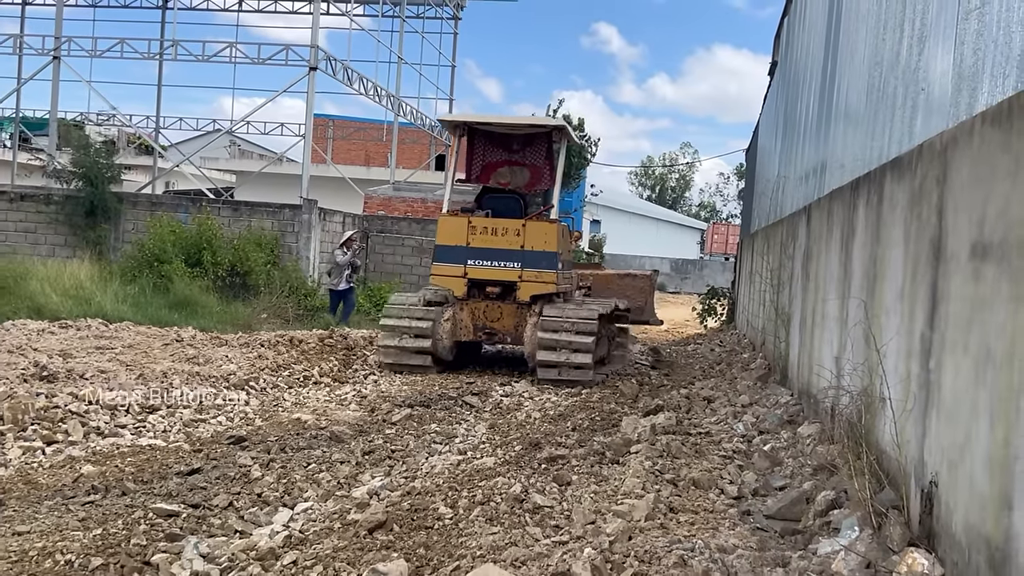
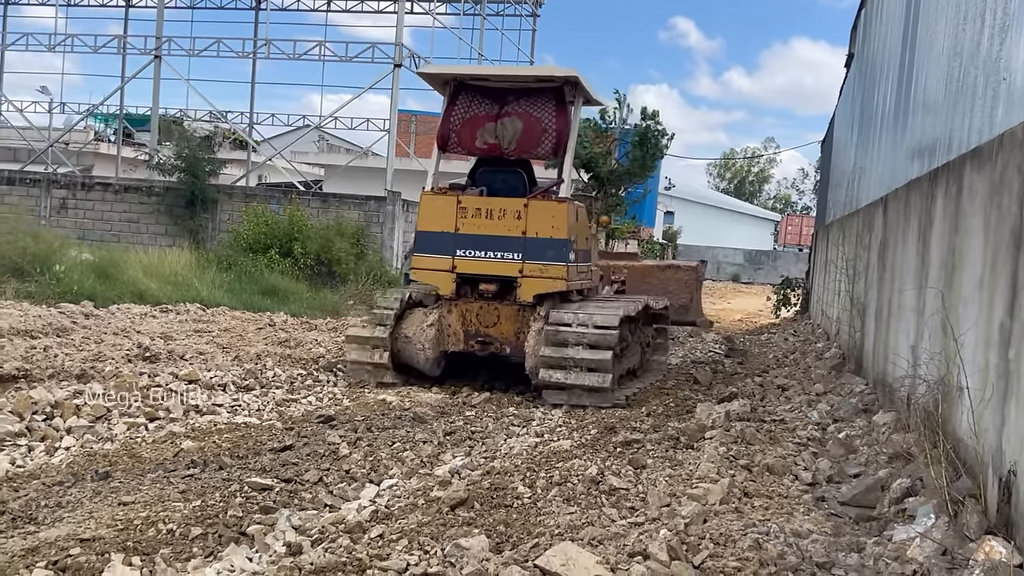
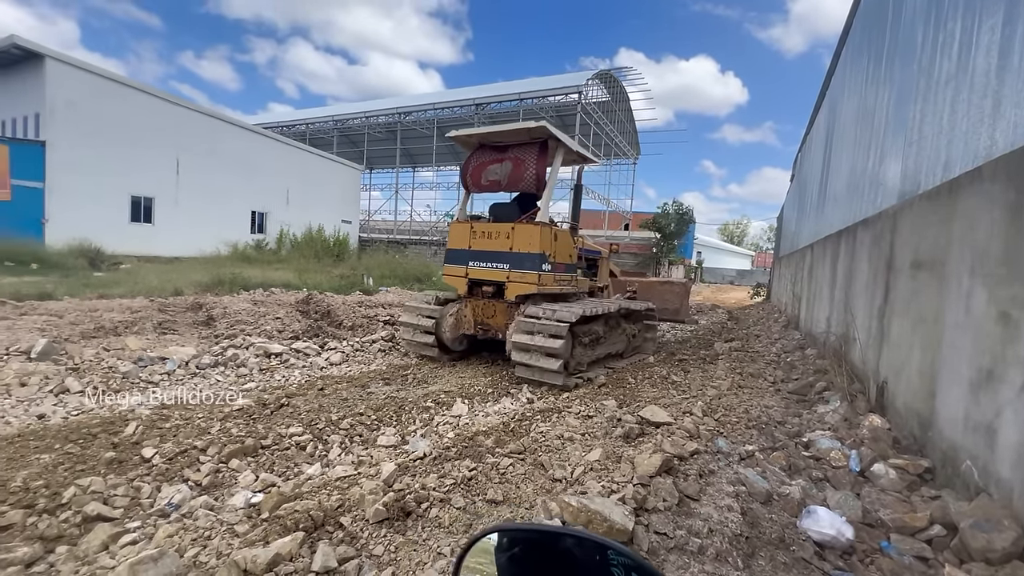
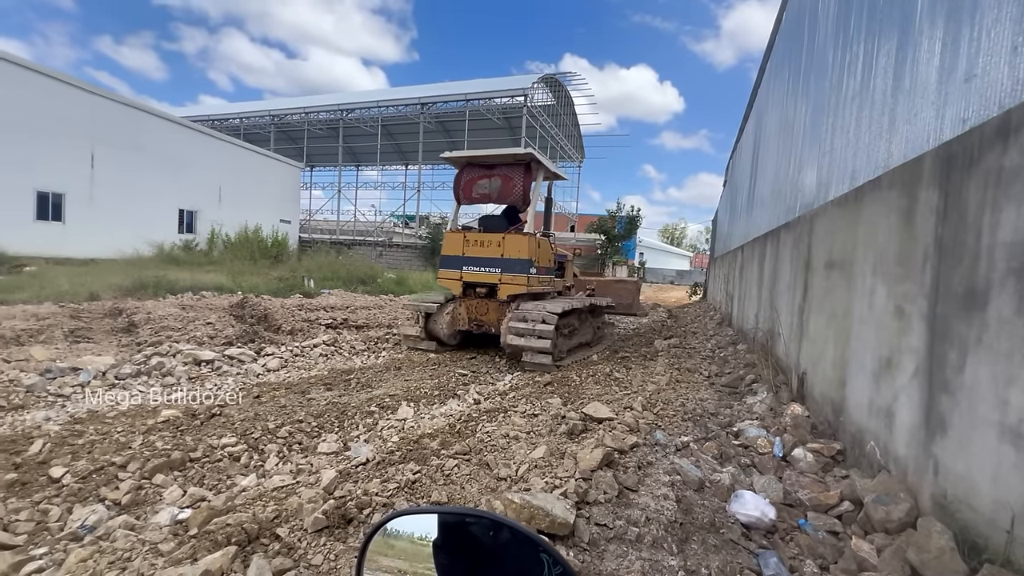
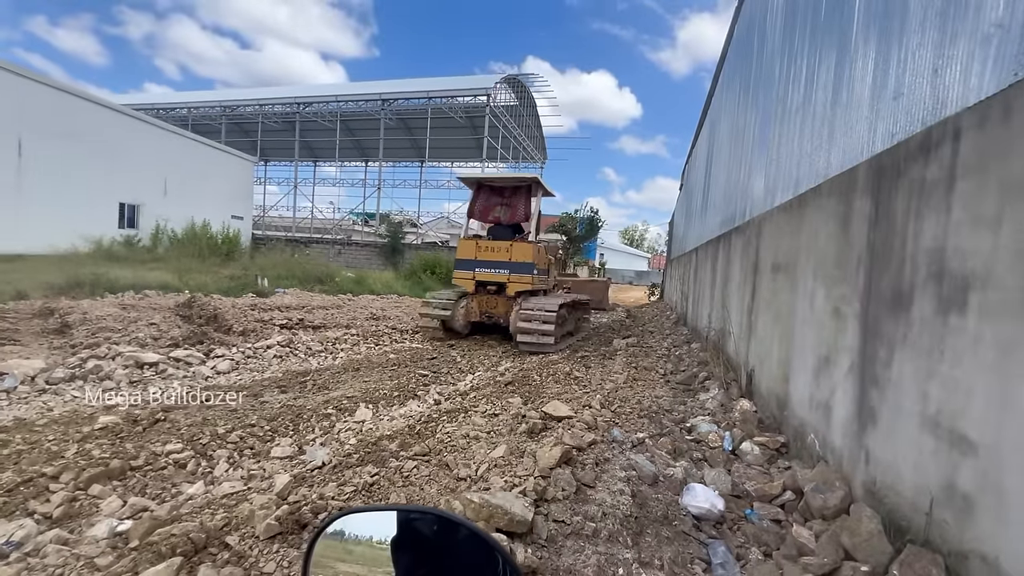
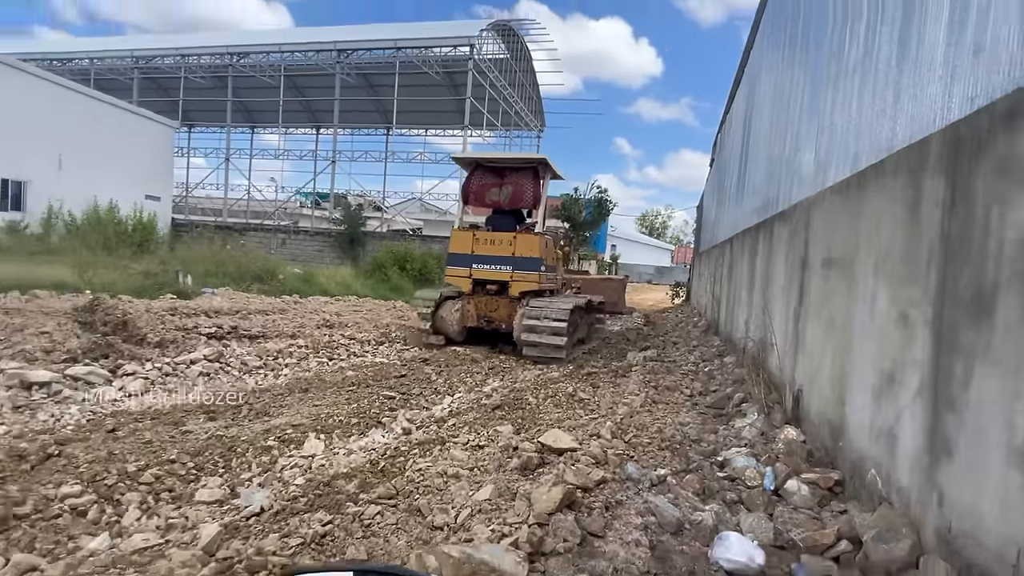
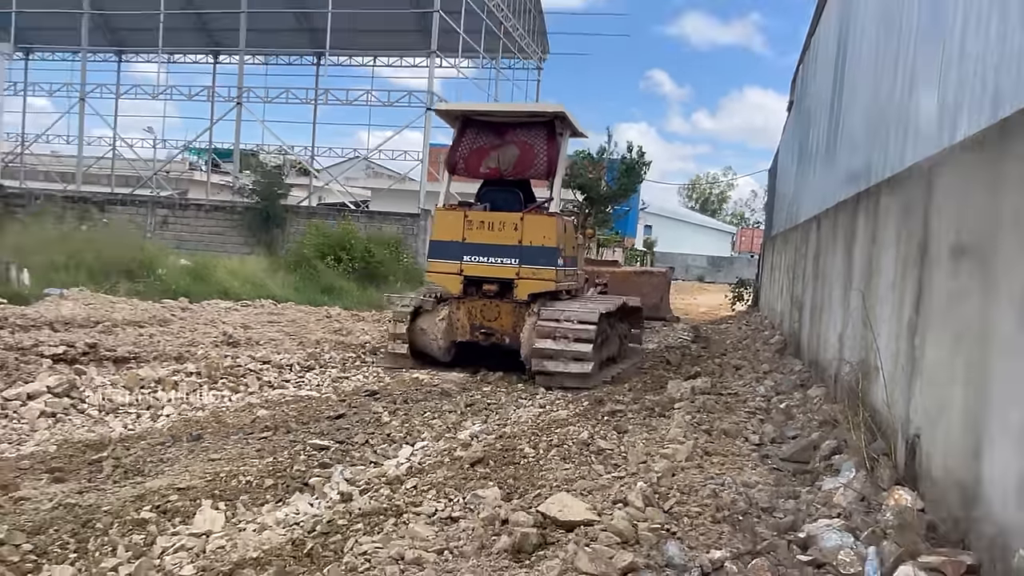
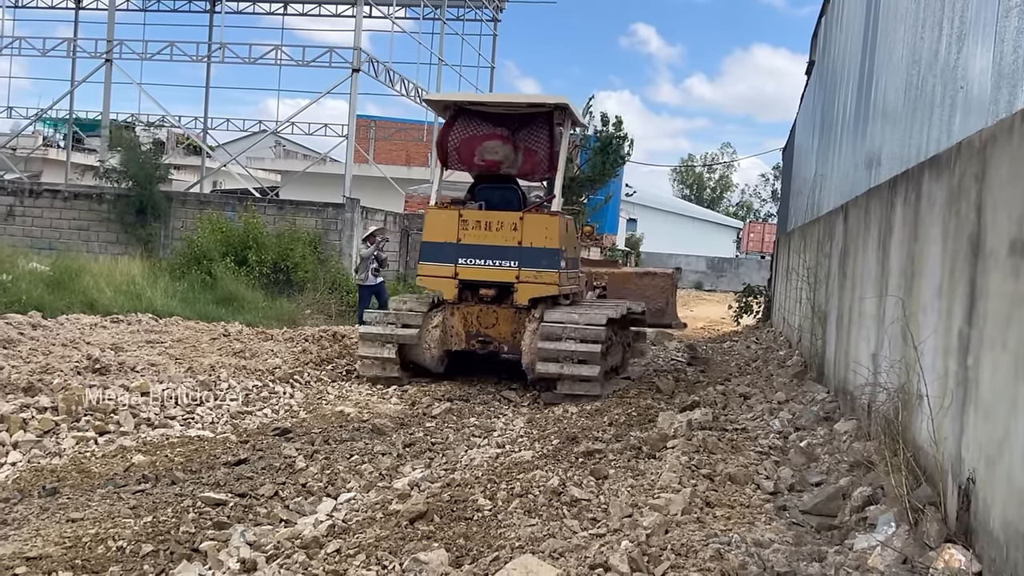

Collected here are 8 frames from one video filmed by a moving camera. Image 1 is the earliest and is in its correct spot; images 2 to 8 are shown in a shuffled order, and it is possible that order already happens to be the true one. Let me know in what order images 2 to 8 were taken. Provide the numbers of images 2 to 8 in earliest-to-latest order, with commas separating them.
8, 2, 7, 6, 5, 4, 3
